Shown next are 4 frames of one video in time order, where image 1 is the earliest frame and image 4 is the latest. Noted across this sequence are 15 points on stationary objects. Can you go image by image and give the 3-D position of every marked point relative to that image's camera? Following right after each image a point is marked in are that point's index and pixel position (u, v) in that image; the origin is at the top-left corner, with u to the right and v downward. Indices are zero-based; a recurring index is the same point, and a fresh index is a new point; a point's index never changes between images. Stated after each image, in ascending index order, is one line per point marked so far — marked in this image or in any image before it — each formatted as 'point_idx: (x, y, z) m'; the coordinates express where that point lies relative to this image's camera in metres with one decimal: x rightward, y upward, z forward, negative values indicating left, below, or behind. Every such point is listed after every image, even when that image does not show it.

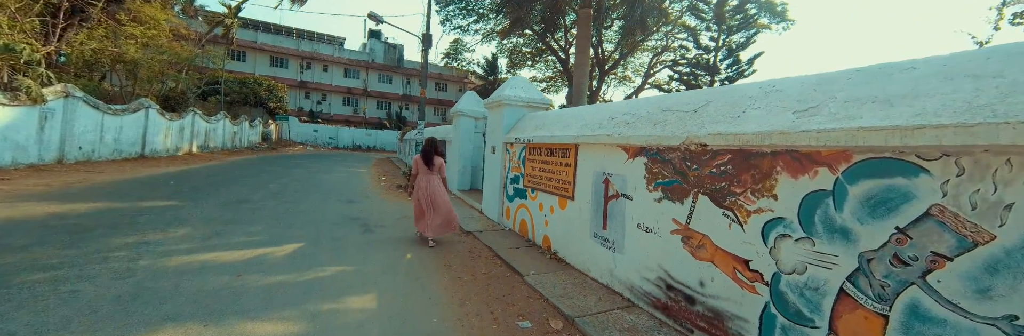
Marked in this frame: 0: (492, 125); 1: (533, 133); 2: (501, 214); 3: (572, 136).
0: (-0.5, +0.9, +7.2) m
1: (+0.3, +0.6, +5.7) m
2: (-0.2, -0.9, +6.6) m
3: (+0.8, +0.4, +4.6) m
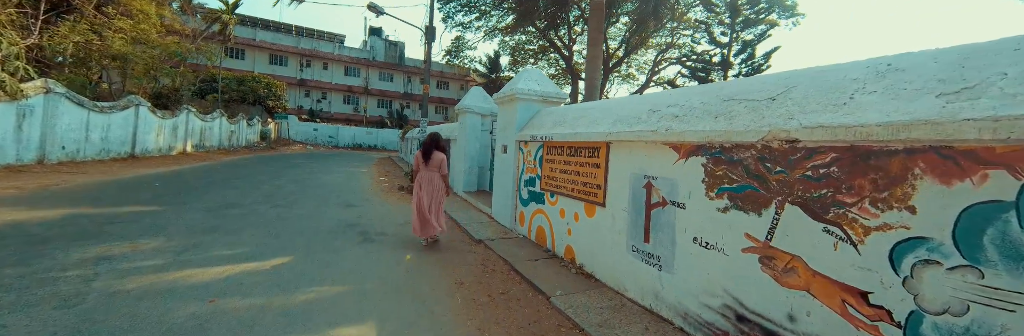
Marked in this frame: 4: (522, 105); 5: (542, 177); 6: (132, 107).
0: (-0.2, +0.9, +6.6) m
1: (+0.5, +0.5, +5.0) m
2: (0.0, -0.9, +6.0) m
3: (+1.0, +0.4, +3.9) m
4: (+0.1, +1.1, +6.0) m
5: (+0.4, -0.2, +5.2) m
6: (-13.3, +2.1, +12.1) m
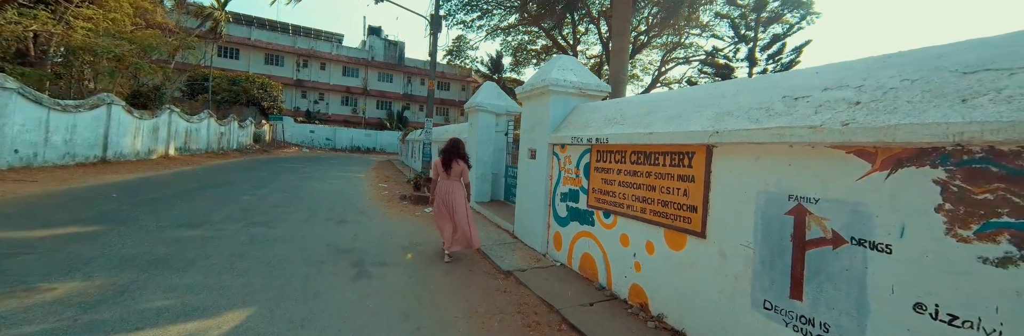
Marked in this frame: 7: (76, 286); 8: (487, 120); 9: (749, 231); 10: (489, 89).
0: (+0.2, +0.7, +5.4) m
1: (+1.0, +0.4, +3.9) m
2: (+0.5, -1.0, +4.8) m
3: (+1.5, +0.3, +2.8) m
4: (+0.6, +1.0, +4.9) m
5: (+0.9, -0.3, +4.0) m
6: (-12.9, +2.0, +10.9) m
7: (-3.8, -1.0, +3.0) m
8: (-0.6, +1.1, +8.1) m
9: (+1.7, -0.4, +2.4) m
10: (-0.5, +1.8, +8.2) m
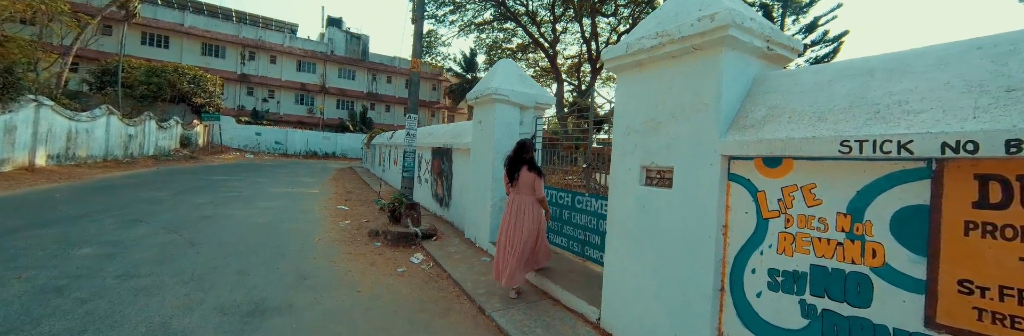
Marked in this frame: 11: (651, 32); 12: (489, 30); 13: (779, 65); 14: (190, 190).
0: (+1.0, +0.5, +2.8) m
1: (+1.9, +0.2, +1.3) m
2: (+1.3, -1.3, +2.2) m
3: (+2.5, +0.1, +0.3) m
4: (+1.4, +0.7, +2.3) m
5: (+1.8, -0.5, +1.4) m
6: (-12.6, +1.5, +7.0) m
7: (-2.8, -1.3, 0.0) m
8: (-0.1, +0.8, +5.4) m
9: (+2.7, -0.6, -0.1) m
10: (-0.1, +1.5, +5.5) m
11: (+1.0, +1.0, +2.6) m
12: (-1.0, +8.0, +19.3) m
13: (+2.0, +0.8, +2.5) m
14: (-8.4, -0.6, +9.1) m
